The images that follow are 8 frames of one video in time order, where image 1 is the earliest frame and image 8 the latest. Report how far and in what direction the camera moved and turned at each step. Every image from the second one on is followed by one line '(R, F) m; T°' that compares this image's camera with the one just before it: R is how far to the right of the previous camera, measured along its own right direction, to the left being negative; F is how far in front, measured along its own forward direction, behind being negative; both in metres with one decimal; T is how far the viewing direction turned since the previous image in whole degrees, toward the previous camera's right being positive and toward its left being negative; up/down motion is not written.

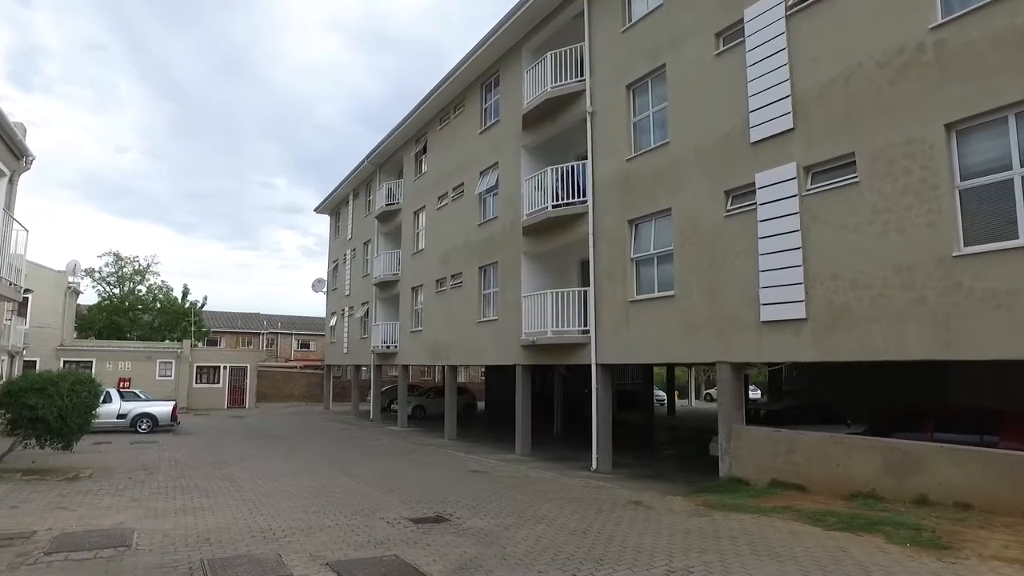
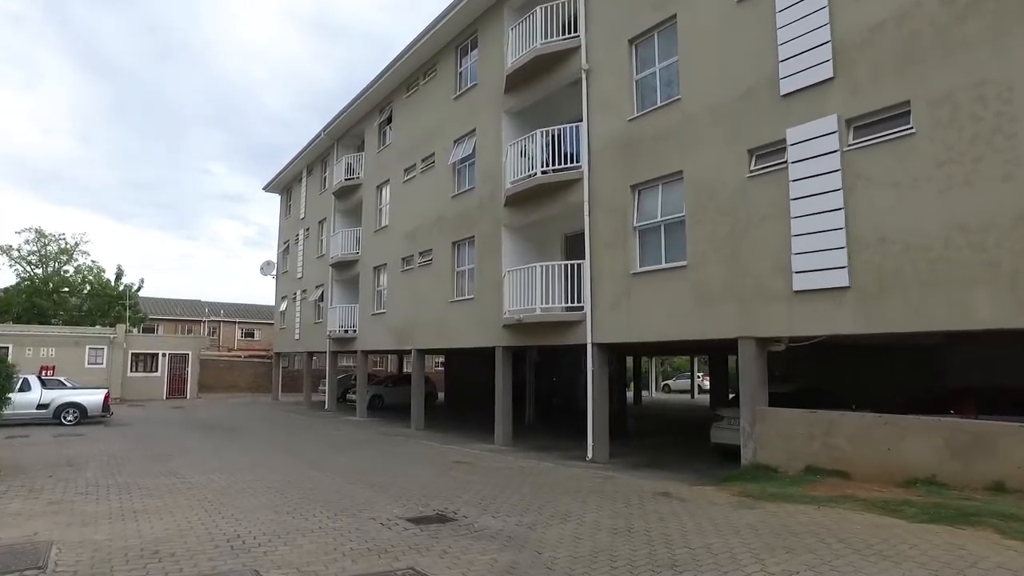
(-0.9, +1.5) m; +5°
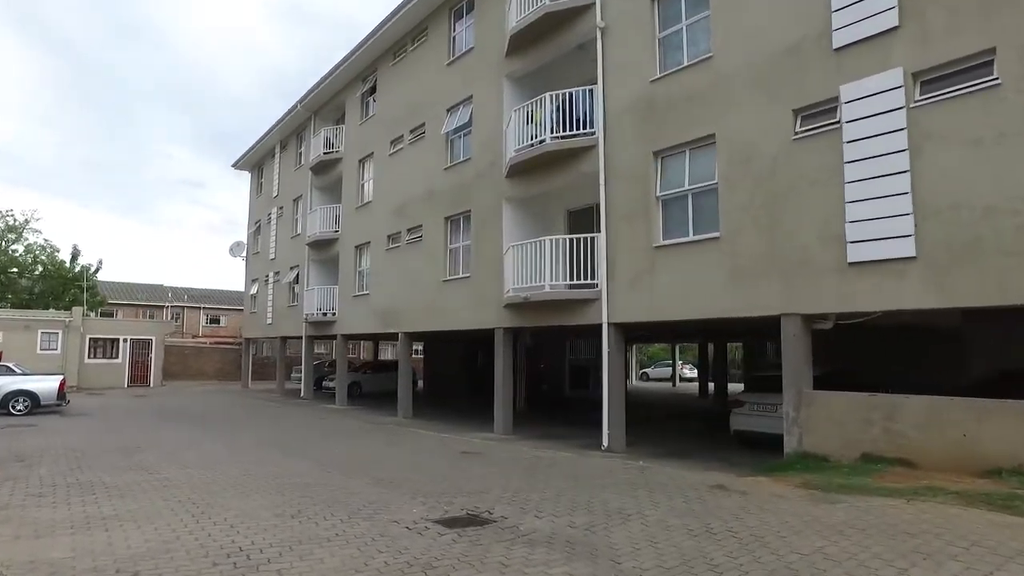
(-0.8, +1.2) m; +3°
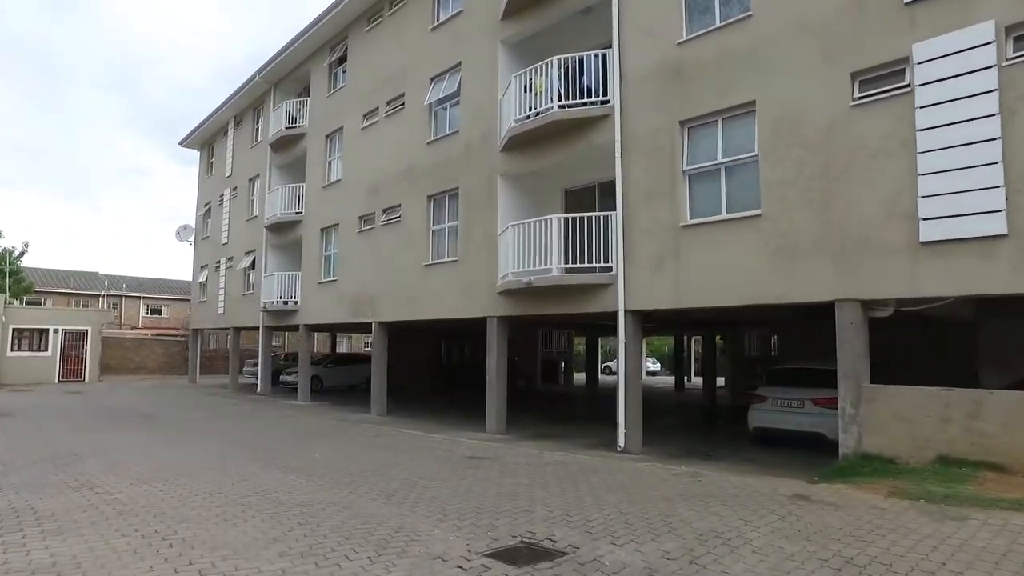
(-1.0, +1.4) m; +5°
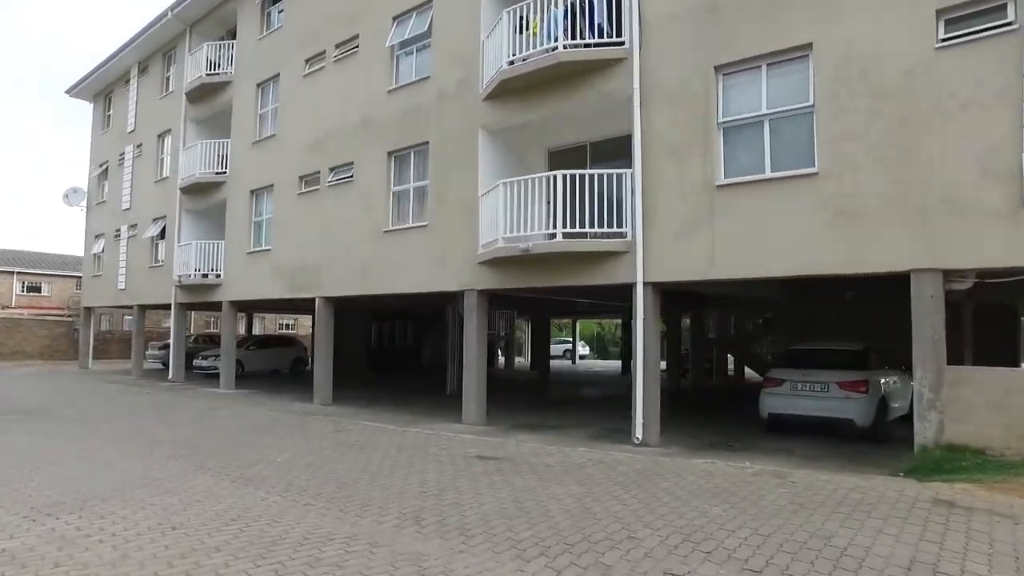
(-1.4, +1.9) m; +8°
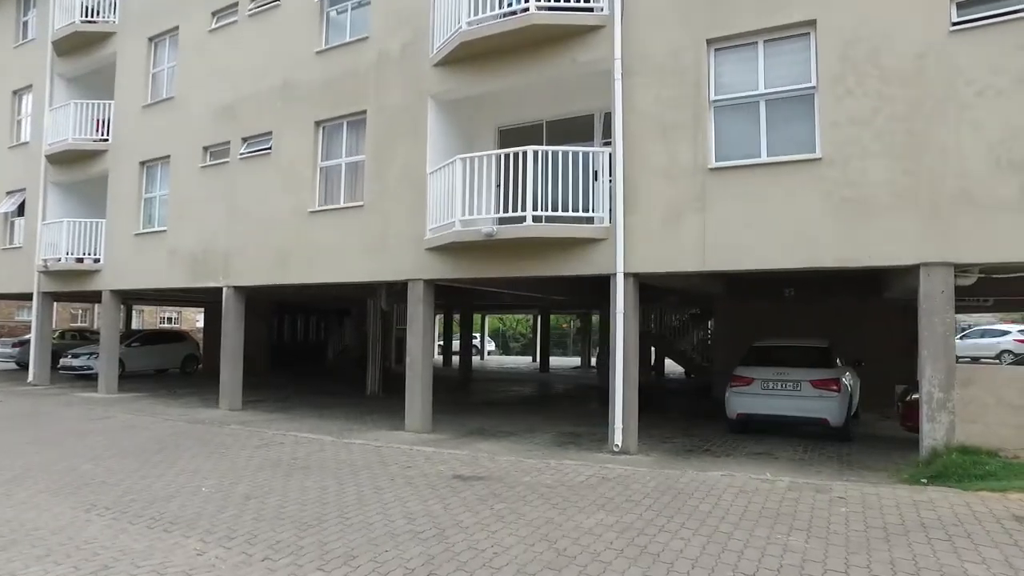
(-1.0, +1.3) m; +10°
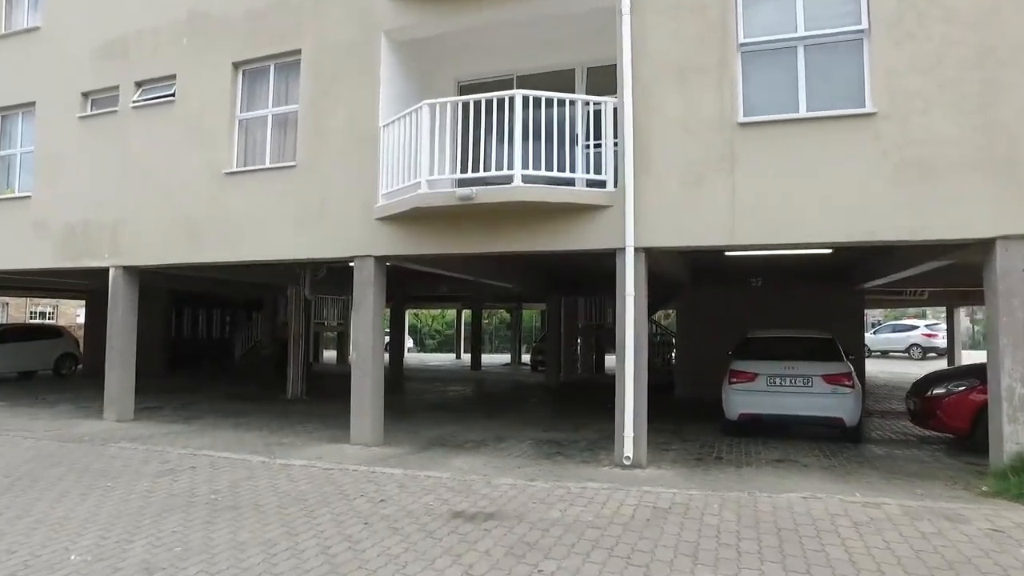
(-0.9, +1.8) m; +8°
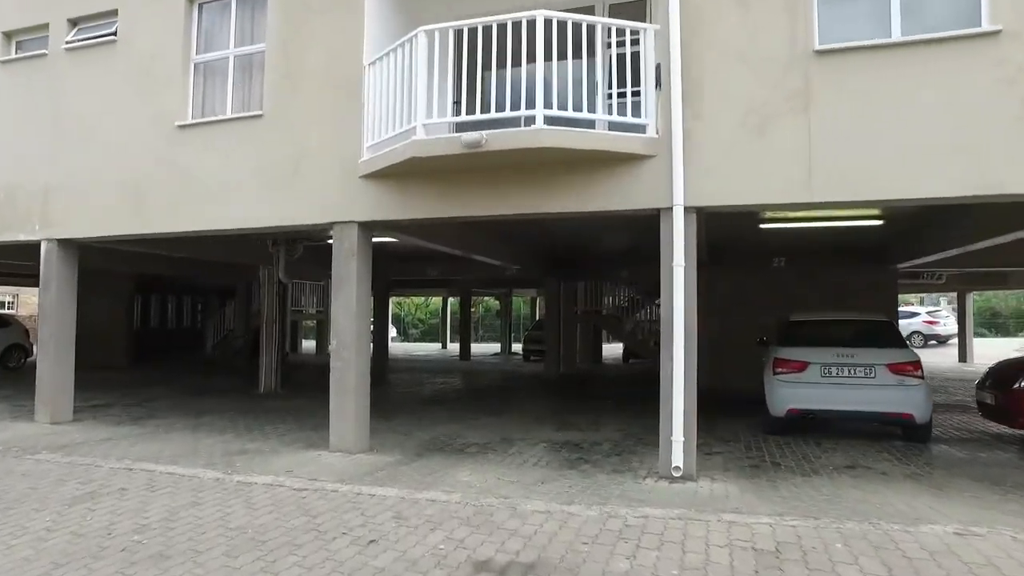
(-0.4, +1.5) m; +2°
